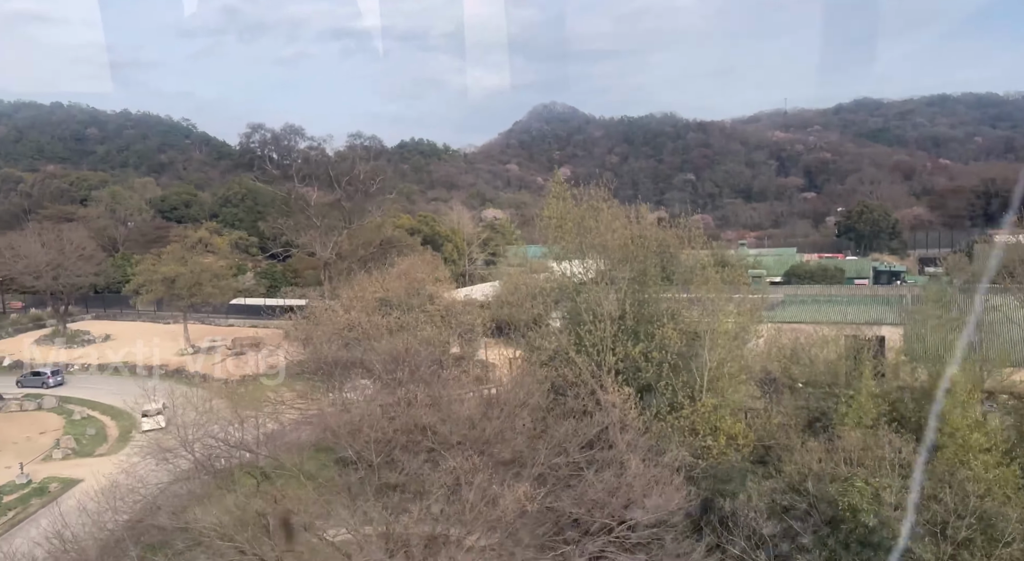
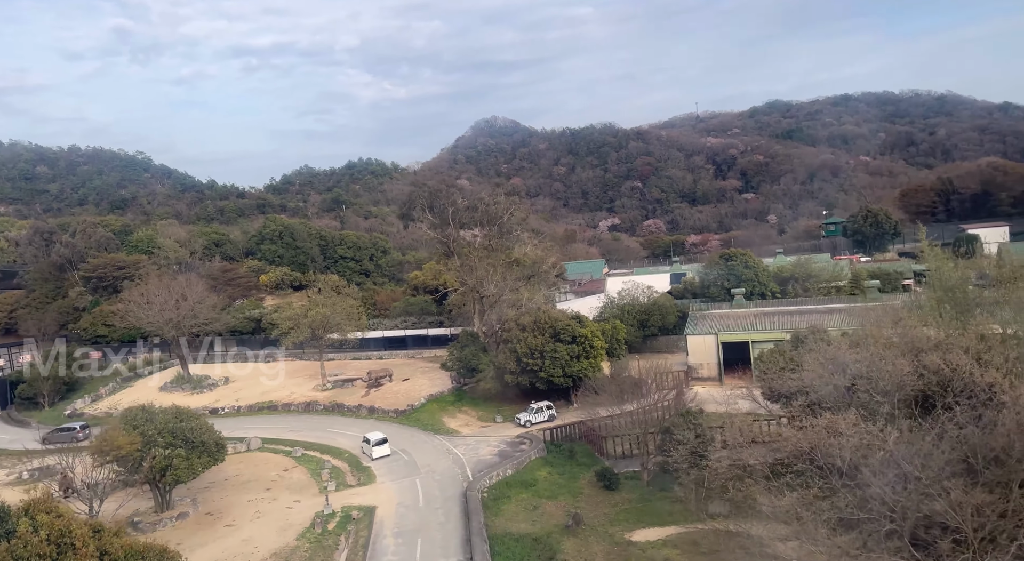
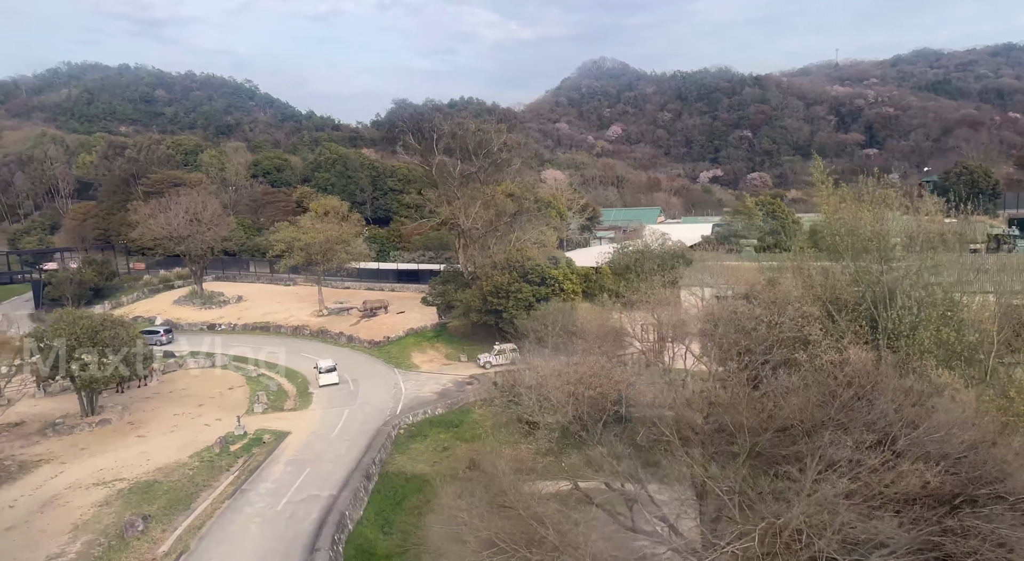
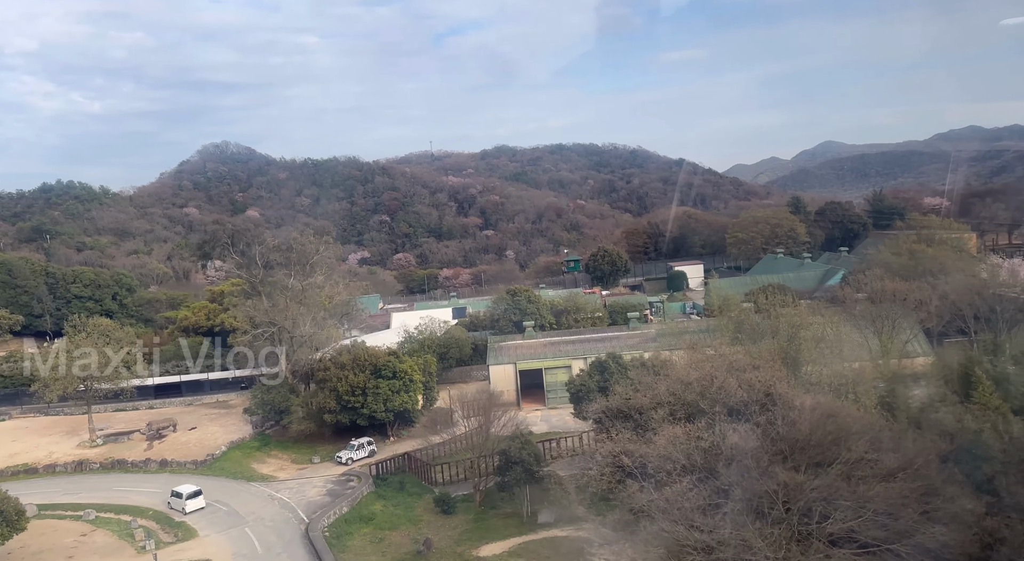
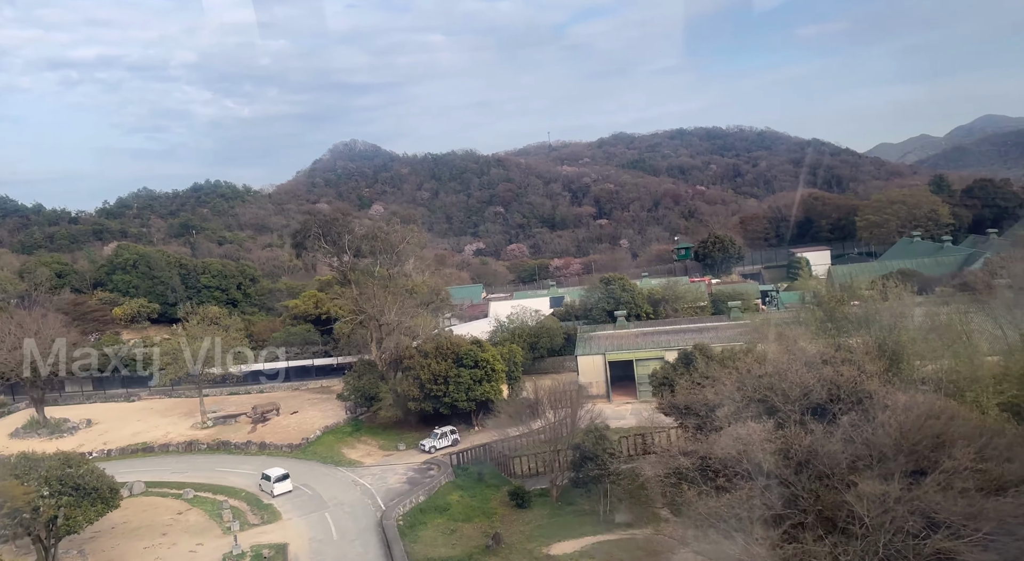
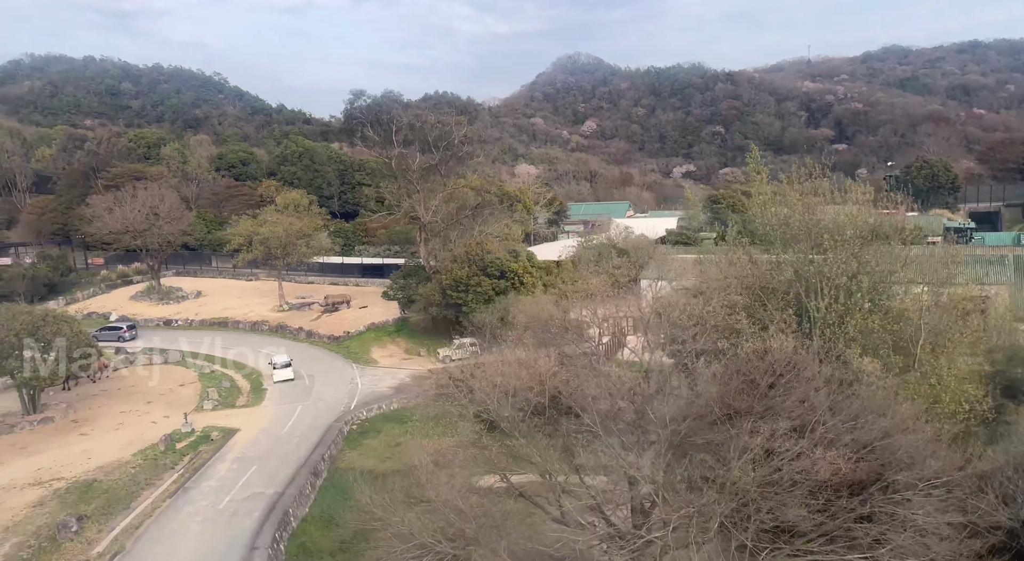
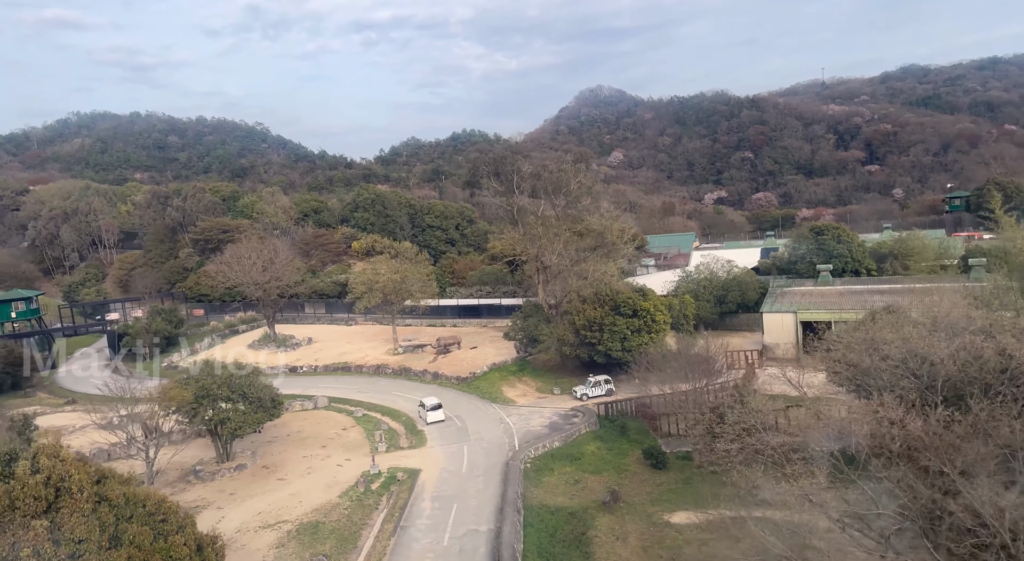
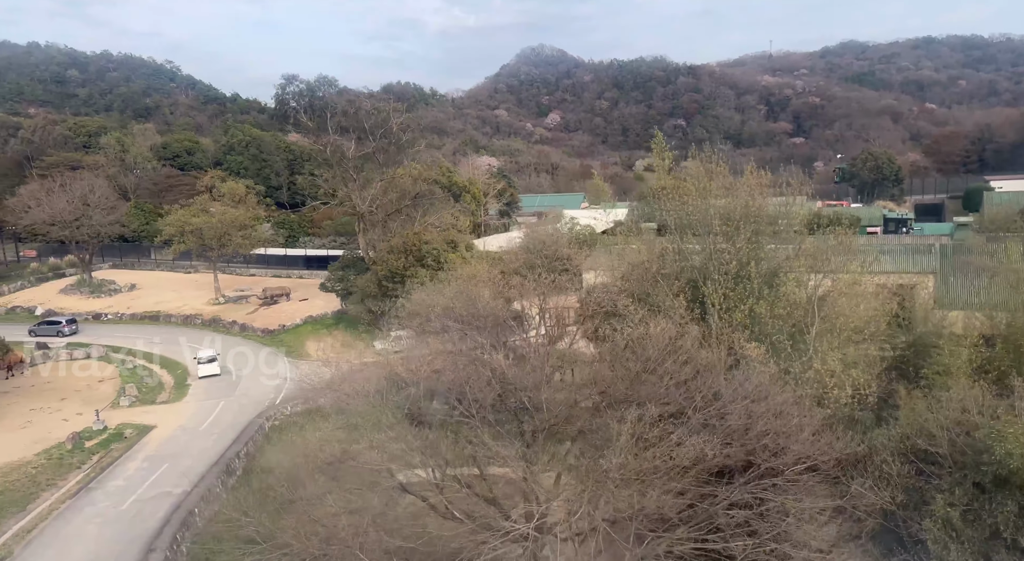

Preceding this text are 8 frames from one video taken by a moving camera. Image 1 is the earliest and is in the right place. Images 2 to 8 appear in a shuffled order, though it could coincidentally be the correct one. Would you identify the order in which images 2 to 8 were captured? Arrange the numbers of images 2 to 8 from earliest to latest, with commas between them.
8, 6, 3, 7, 2, 5, 4
